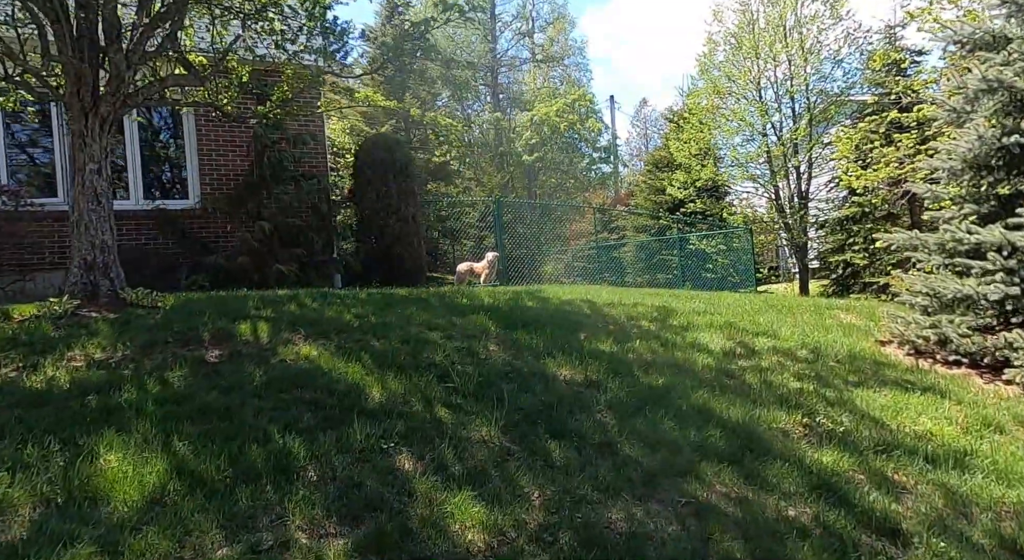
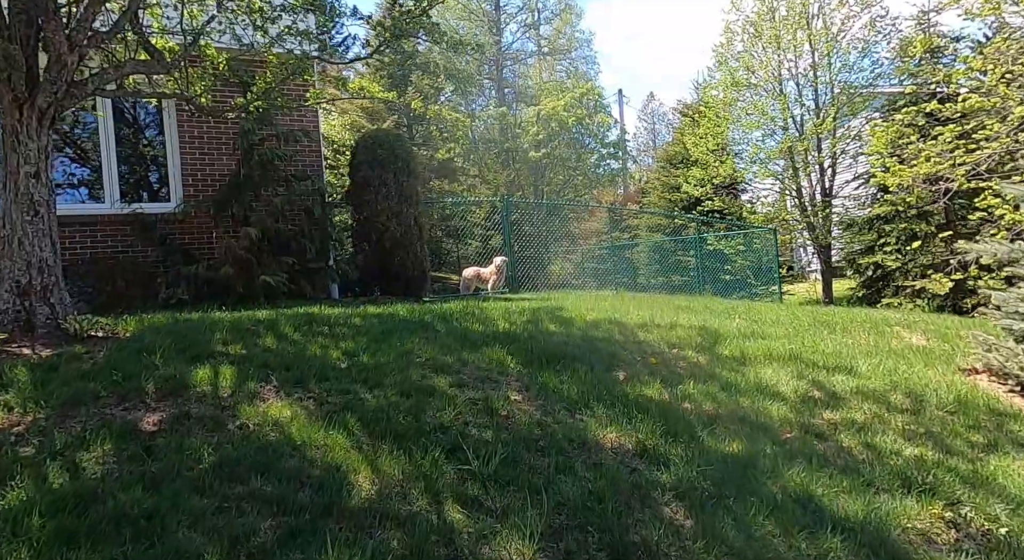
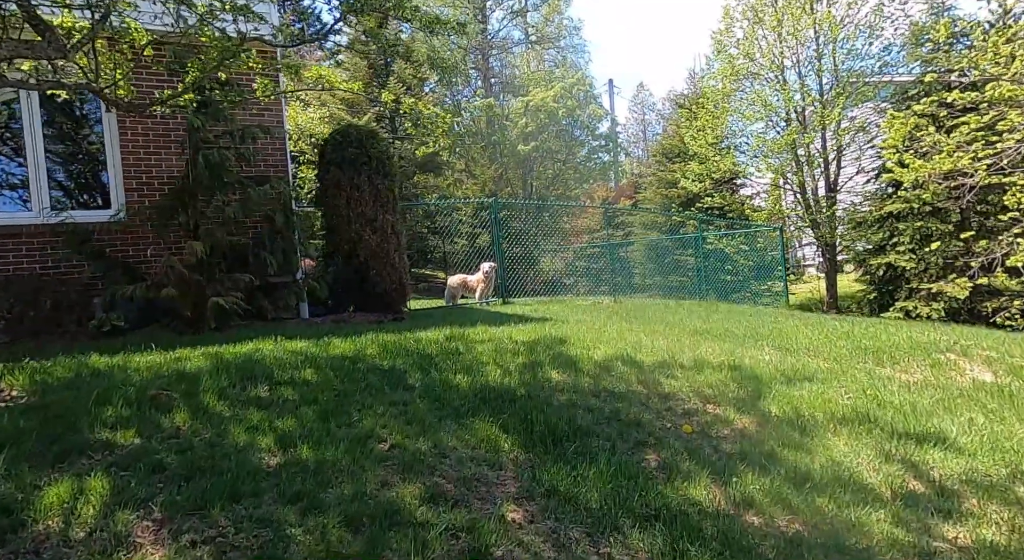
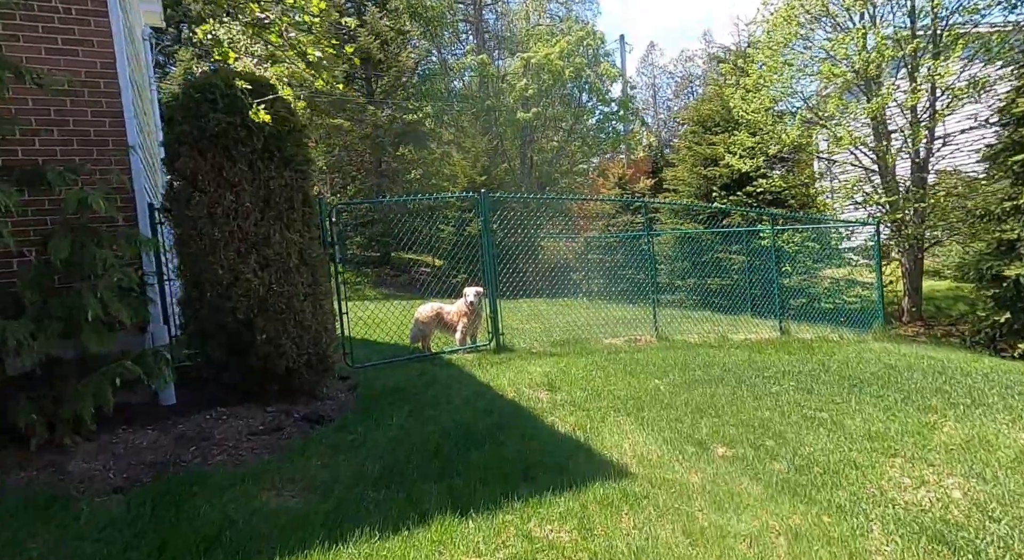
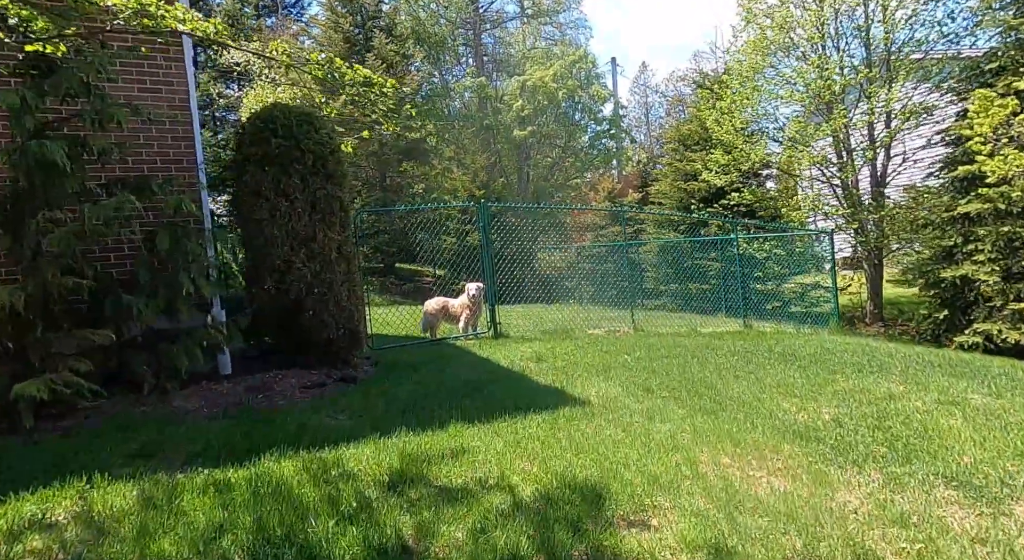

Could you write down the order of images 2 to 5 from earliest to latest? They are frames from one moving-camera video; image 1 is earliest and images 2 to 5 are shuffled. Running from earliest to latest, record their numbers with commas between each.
2, 3, 5, 4
